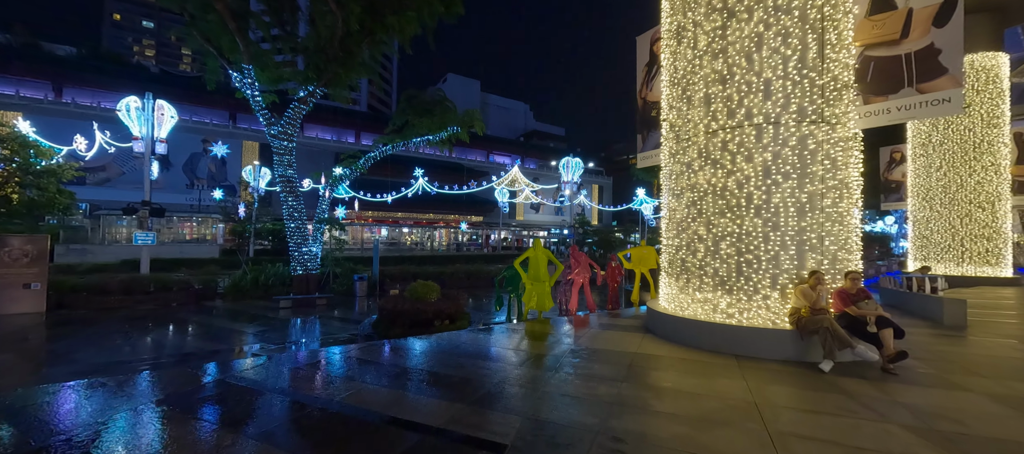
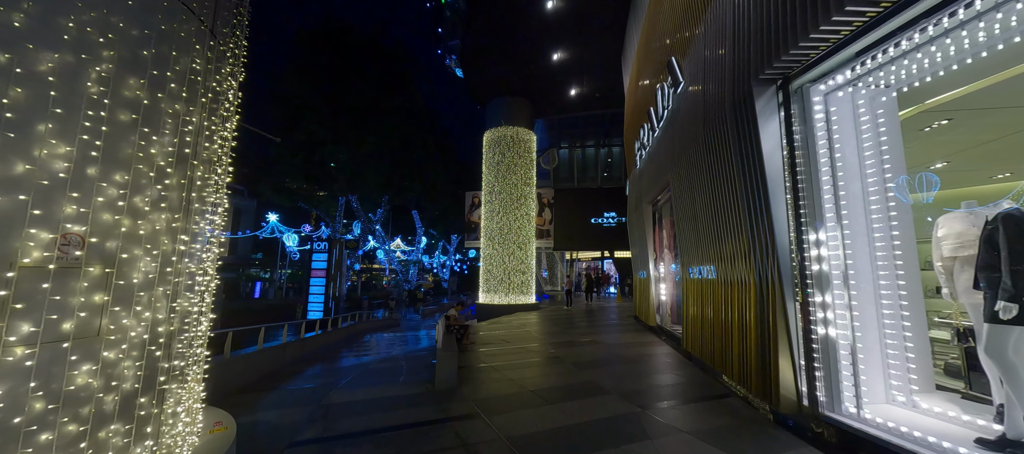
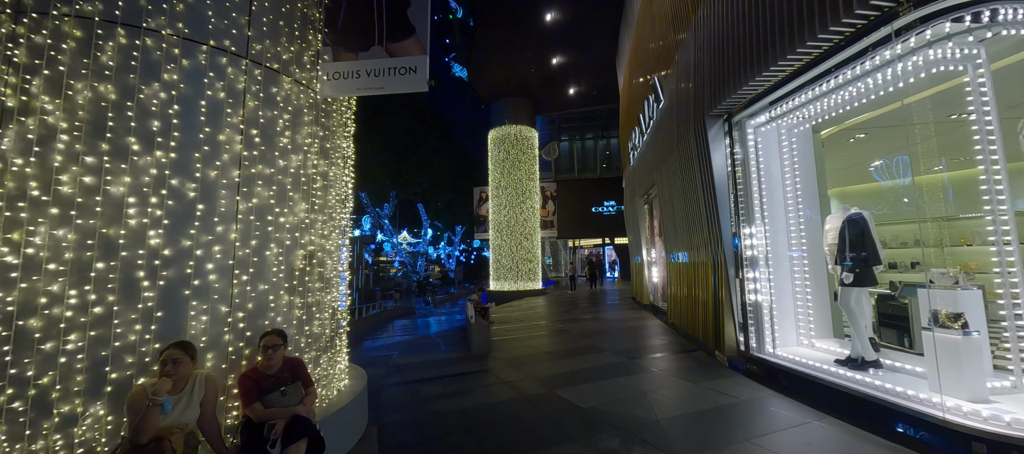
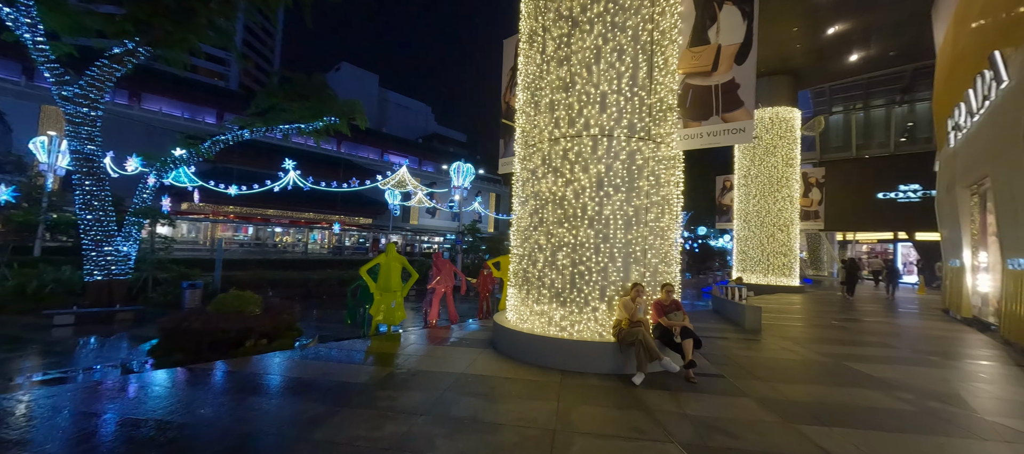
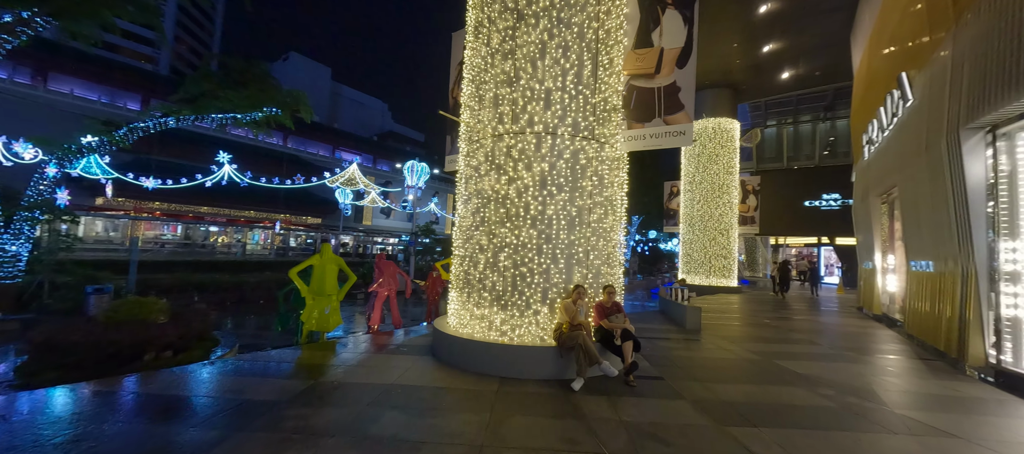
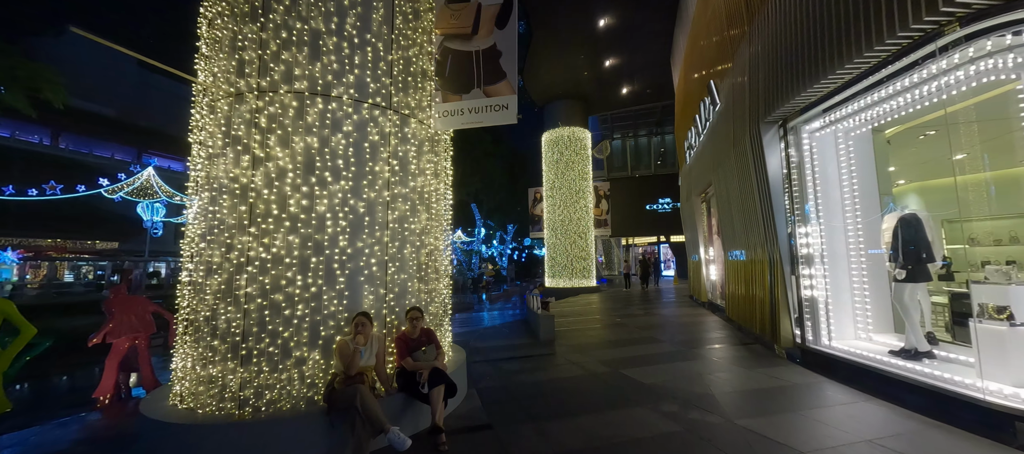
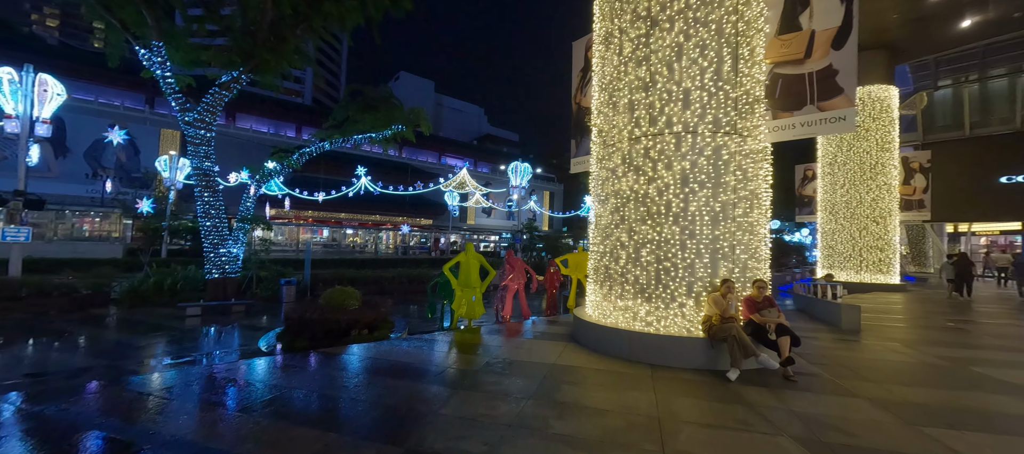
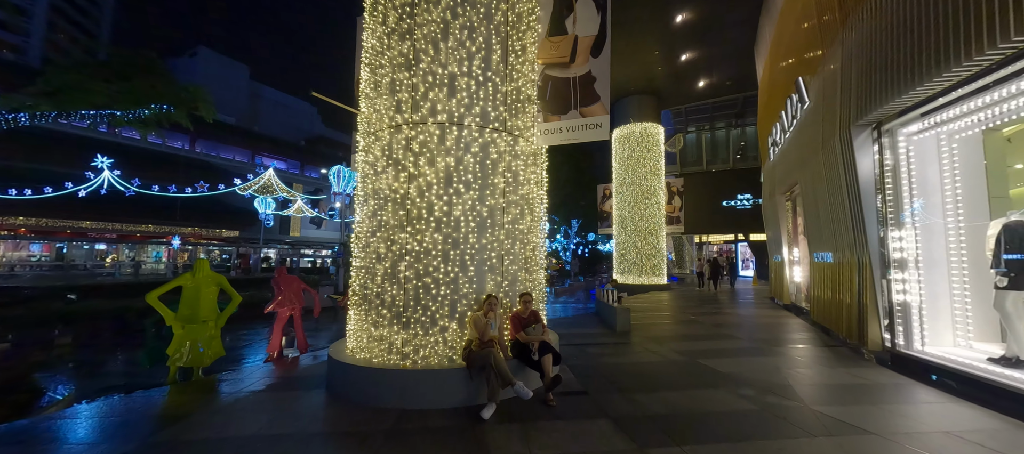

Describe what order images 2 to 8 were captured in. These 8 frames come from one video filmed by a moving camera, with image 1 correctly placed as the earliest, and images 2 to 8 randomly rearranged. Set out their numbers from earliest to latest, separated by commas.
7, 4, 5, 8, 6, 3, 2
